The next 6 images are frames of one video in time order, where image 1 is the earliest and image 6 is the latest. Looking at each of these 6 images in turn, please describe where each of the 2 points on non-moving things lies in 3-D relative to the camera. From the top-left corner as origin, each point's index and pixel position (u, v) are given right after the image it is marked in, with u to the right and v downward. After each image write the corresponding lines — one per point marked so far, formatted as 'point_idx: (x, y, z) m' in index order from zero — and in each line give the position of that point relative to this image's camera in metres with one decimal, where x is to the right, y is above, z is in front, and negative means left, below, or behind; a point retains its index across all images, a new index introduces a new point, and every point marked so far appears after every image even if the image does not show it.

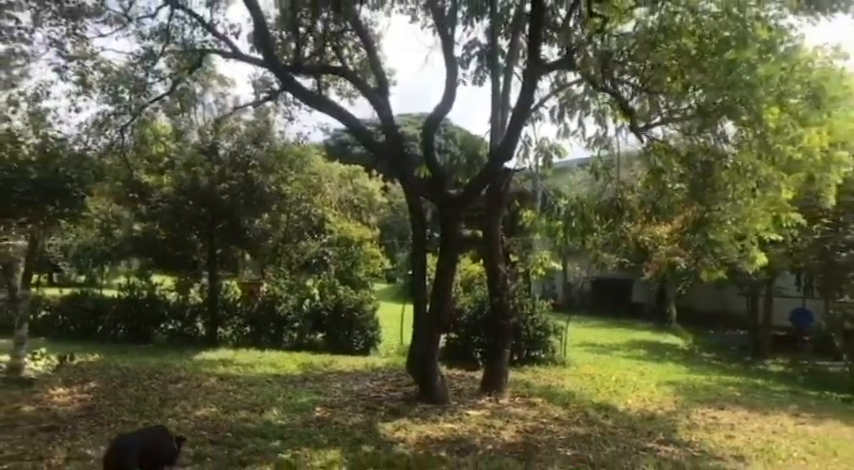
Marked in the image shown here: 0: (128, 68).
0: (-3.8, +2.1, +7.6) m
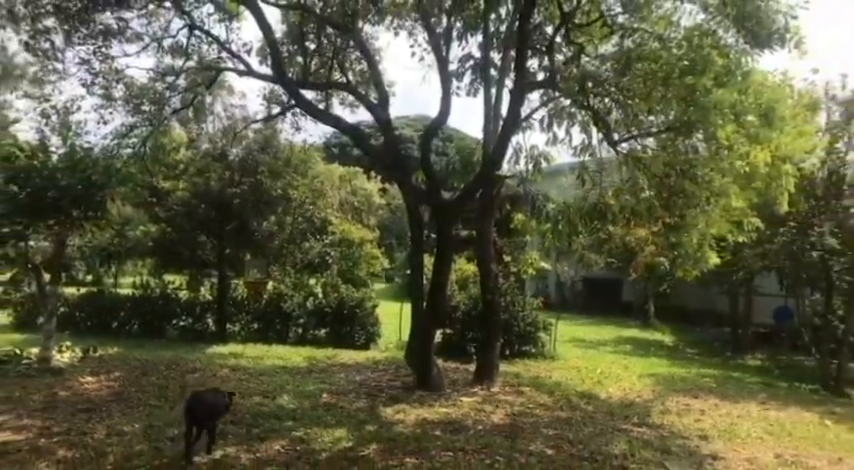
0: (-3.8, +2.1, +8.3) m
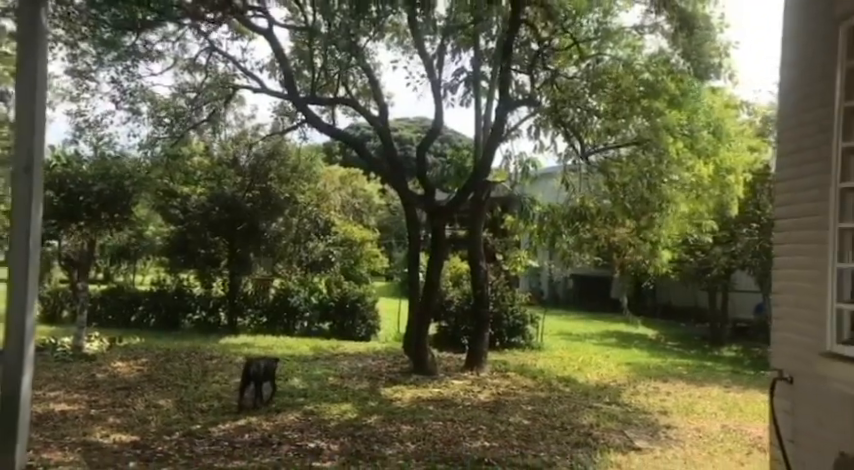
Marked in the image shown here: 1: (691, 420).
0: (-3.9, +2.1, +9.2) m
1: (+3.0, -2.1, +6.9) m
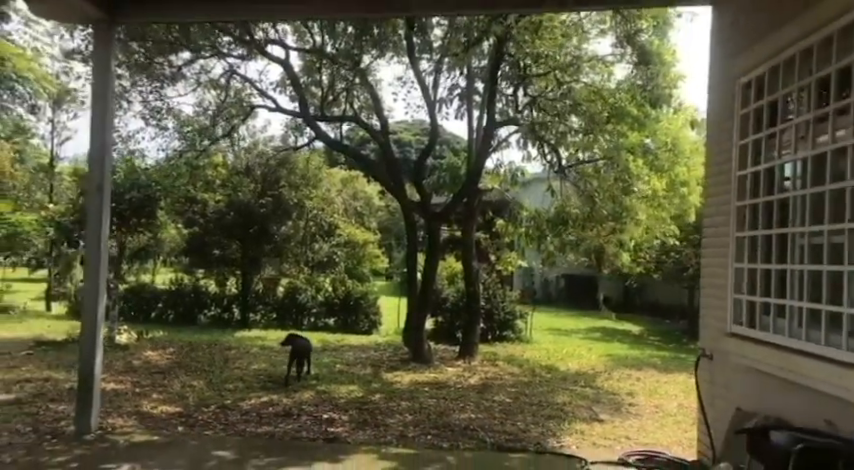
0: (-3.9, +2.0, +10.2) m
1: (+3.0, -2.2, +7.9) m
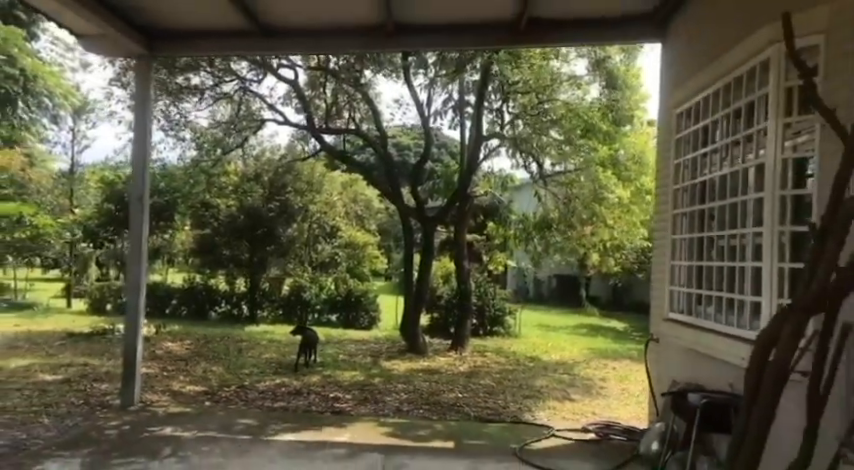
0: (-4.0, +2.0, +11.1) m
1: (+2.9, -2.2, +8.9) m
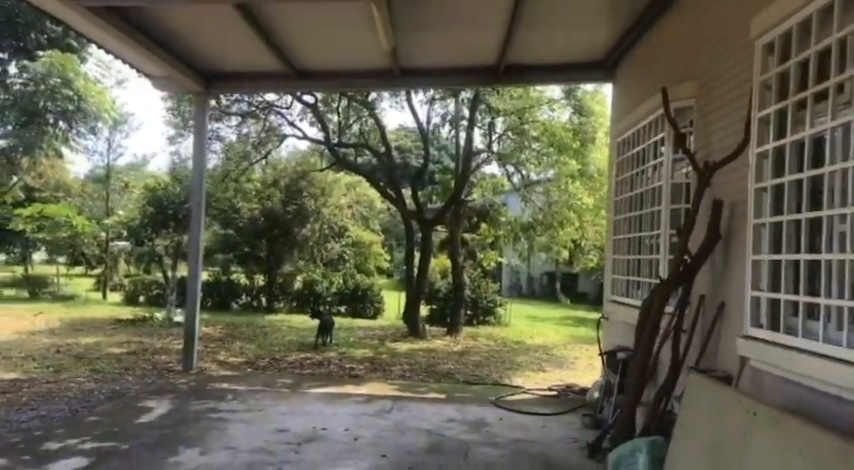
0: (-4.0, +2.0, +12.8) m
1: (+2.9, -2.2, +10.5) m
